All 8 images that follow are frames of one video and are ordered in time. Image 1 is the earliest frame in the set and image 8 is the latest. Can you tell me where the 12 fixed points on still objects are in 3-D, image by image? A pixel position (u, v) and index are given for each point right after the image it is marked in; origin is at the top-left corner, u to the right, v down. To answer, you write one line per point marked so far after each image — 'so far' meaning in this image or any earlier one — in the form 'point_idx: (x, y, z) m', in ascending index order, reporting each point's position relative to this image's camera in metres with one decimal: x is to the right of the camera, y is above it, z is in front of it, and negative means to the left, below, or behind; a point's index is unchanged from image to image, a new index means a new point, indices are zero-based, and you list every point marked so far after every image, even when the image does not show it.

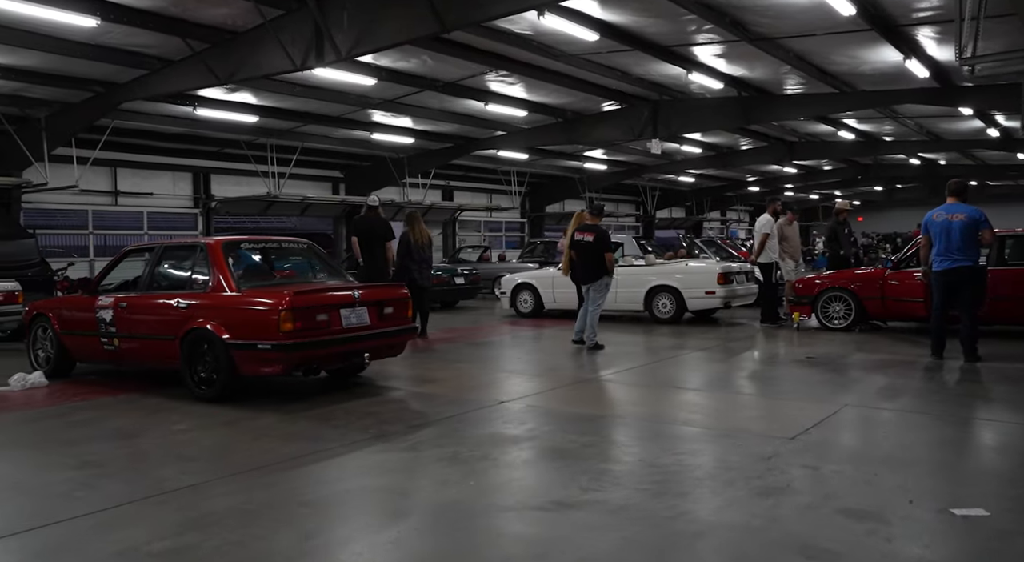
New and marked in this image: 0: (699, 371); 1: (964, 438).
0: (+2.0, -0.9, +8.7) m
1: (+2.9, -1.0, +5.3) m
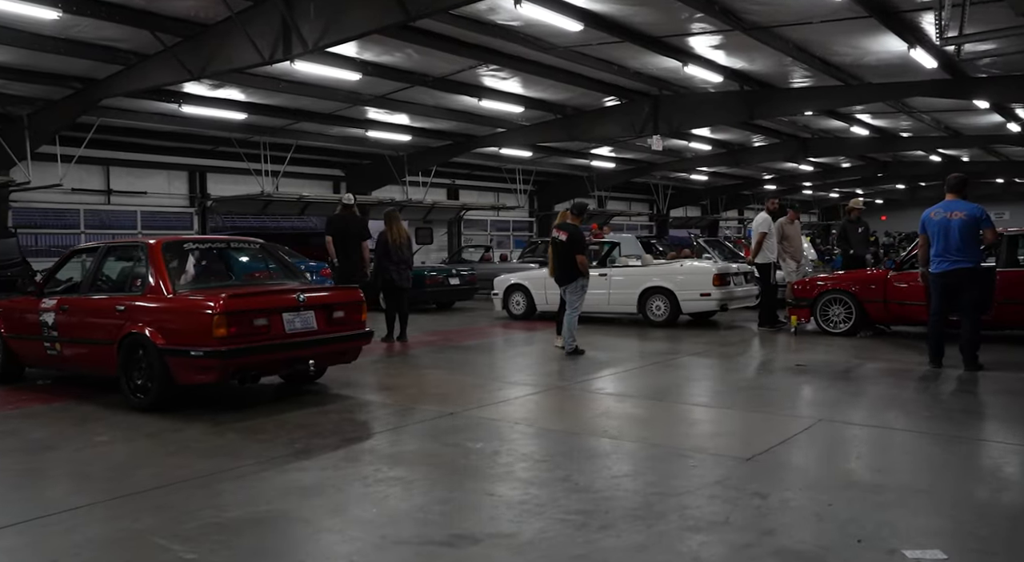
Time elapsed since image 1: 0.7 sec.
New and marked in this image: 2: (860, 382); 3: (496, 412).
0: (+1.7, -0.9, +8.2) m
1: (+2.5, -1.1, +4.8) m
2: (+3.2, -0.9, +7.6) m
3: (-0.1, -1.0, +6.3) m
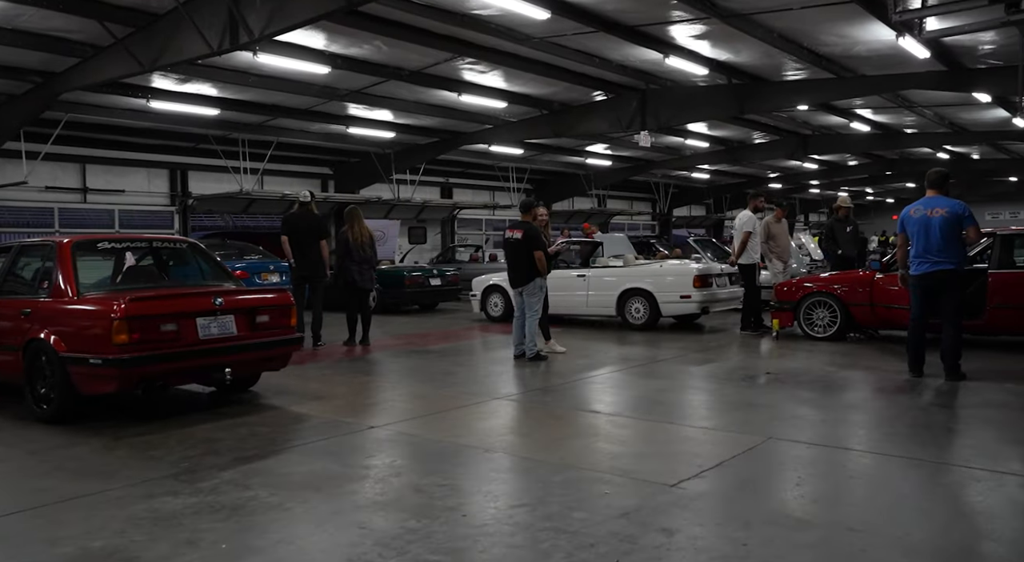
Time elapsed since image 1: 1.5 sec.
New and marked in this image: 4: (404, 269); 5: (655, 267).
0: (+1.2, -1.0, +7.7) m
1: (+2.0, -1.1, +4.3) m
2: (+2.7, -1.0, +7.0) m
3: (-0.6, -1.0, +5.9) m
4: (-2.1, +0.2, +15.6) m
5: (+2.2, +0.2, +11.8) m
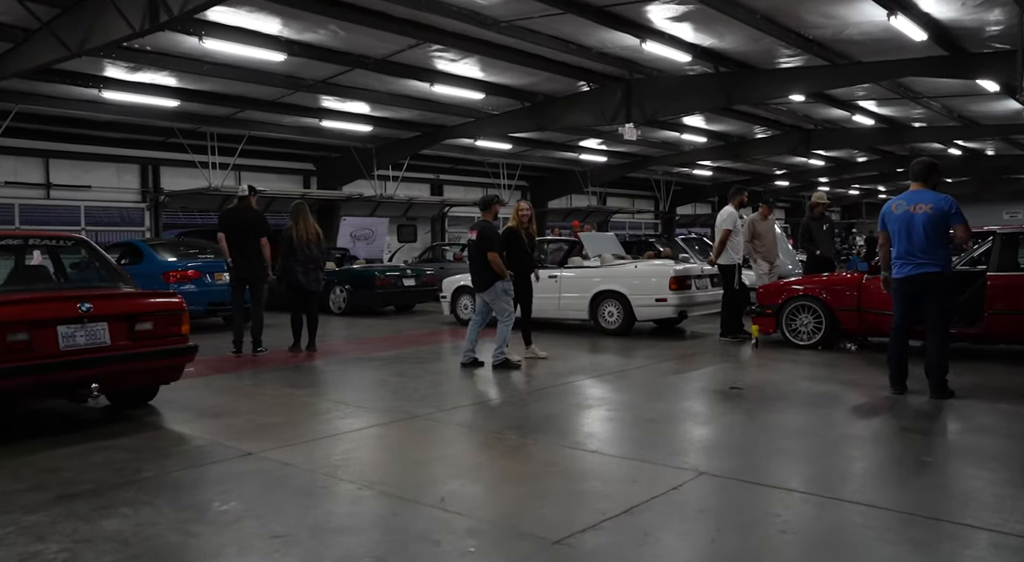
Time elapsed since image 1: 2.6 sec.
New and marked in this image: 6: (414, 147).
0: (+0.7, -1.0, +6.9) m
1: (+1.4, -1.1, +3.4) m
2: (+2.2, -1.0, +6.2) m
3: (-1.2, -1.1, +5.1) m
4: (-2.5, +0.2, +14.8) m
5: (+1.7, +0.2, +11.0) m
6: (-2.2, +3.0, +18.2) m
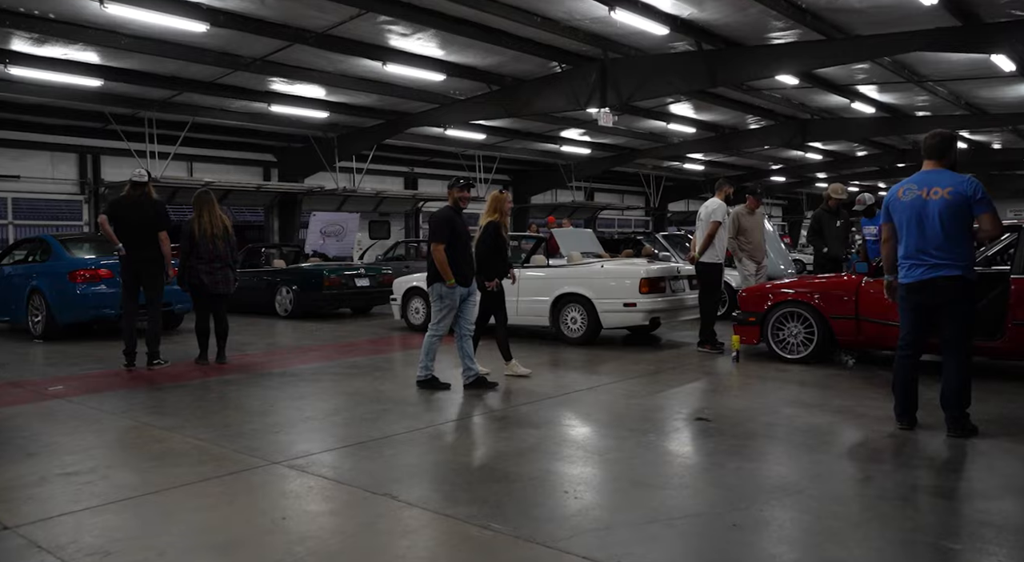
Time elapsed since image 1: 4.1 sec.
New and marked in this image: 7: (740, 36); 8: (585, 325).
0: (+0.1, -1.0, +5.5) m
1: (+0.8, -1.2, +2.1) m
2: (+1.6, -1.0, +4.8) m
3: (-1.8, -1.1, +3.7) m
4: (-3.1, +0.2, +13.5) m
5: (+1.1, +0.2, +9.6) m
6: (-2.8, +3.0, +16.8) m
7: (+3.3, +3.5, +11.6) m
8: (+0.9, -0.5, +9.7) m
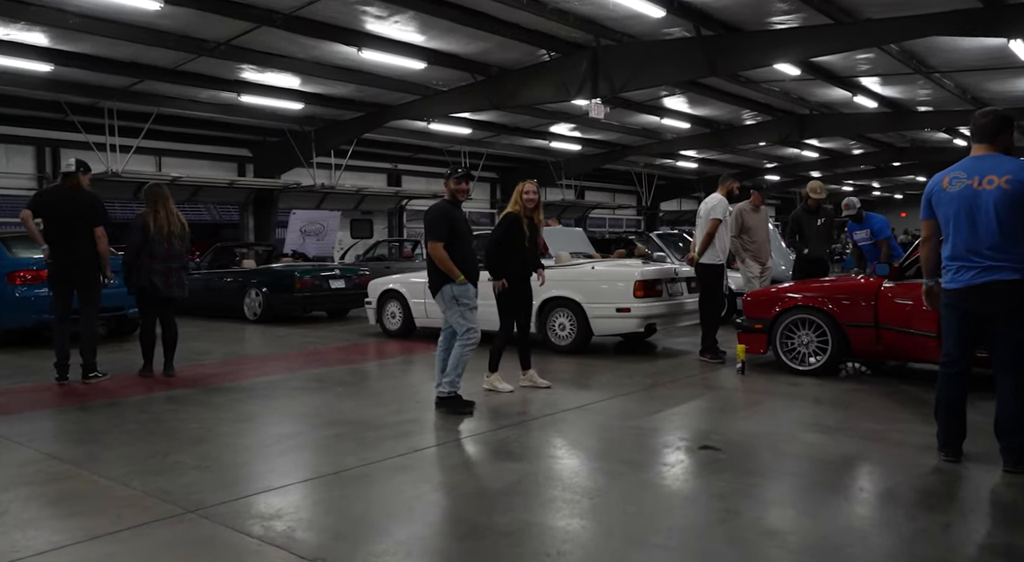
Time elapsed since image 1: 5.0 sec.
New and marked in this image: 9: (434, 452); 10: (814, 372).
0: (-0.1, -1.0, +4.7) m
1: (+0.7, -1.2, +1.3) m
2: (+1.4, -1.0, +4.0) m
3: (-1.9, -1.1, +2.9) m
4: (-3.4, +0.2, +12.6) m
5: (+0.9, +0.1, +8.8) m
6: (-3.1, +3.0, +16.0) m
7: (+3.1, +3.5, +10.8) m
8: (+0.7, -0.6, +8.9) m
9: (-0.5, -1.0, +4.8) m
10: (+2.7, -0.8, +7.3) m
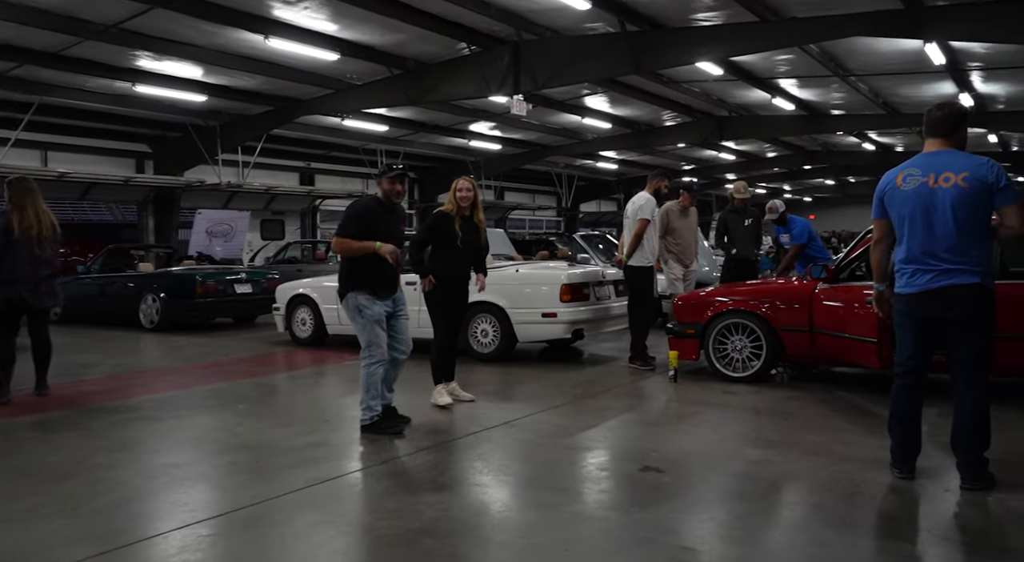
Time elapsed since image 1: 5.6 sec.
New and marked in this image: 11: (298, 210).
0: (-0.5, -1.1, +4.2) m
1: (+0.6, -1.2, +0.8) m
2: (+1.1, -1.1, +3.6) m
3: (-2.2, -1.2, +2.2) m
4: (-4.5, +0.1, +11.7) m
5: (+0.1, +0.1, +8.4) m
6: (-4.6, +2.9, +15.1) m
7: (+2.0, +3.4, +10.6) m
8: (-0.1, -0.6, +8.4) m
9: (-0.9, -1.1, +4.3) m
10: (+2.0, -0.8, +7.0) m
11: (-5.3, +1.8, +19.9) m
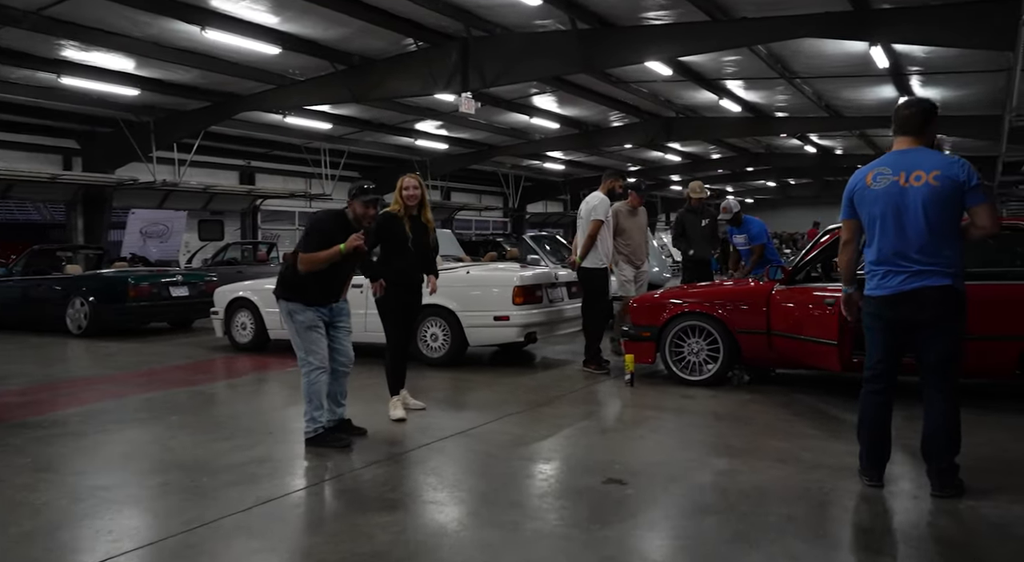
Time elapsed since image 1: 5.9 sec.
0: (-0.7, -1.1, +3.9) m
1: (+0.6, -1.2, +0.6) m
2: (+0.9, -1.1, +3.5) m
3: (-2.2, -1.2, +1.8) m
4: (-5.2, +0.1, +11.1) m
5: (-0.4, +0.1, +8.1) m
6: (-5.6, +2.9, +14.5) m
7: (+1.3, +3.4, +10.4) m
8: (-0.6, -0.6, +8.2) m
9: (-1.1, -1.1, +3.9) m
10: (+1.6, -0.9, +6.9) m
11: (-6.6, +1.7, +19.3) m
